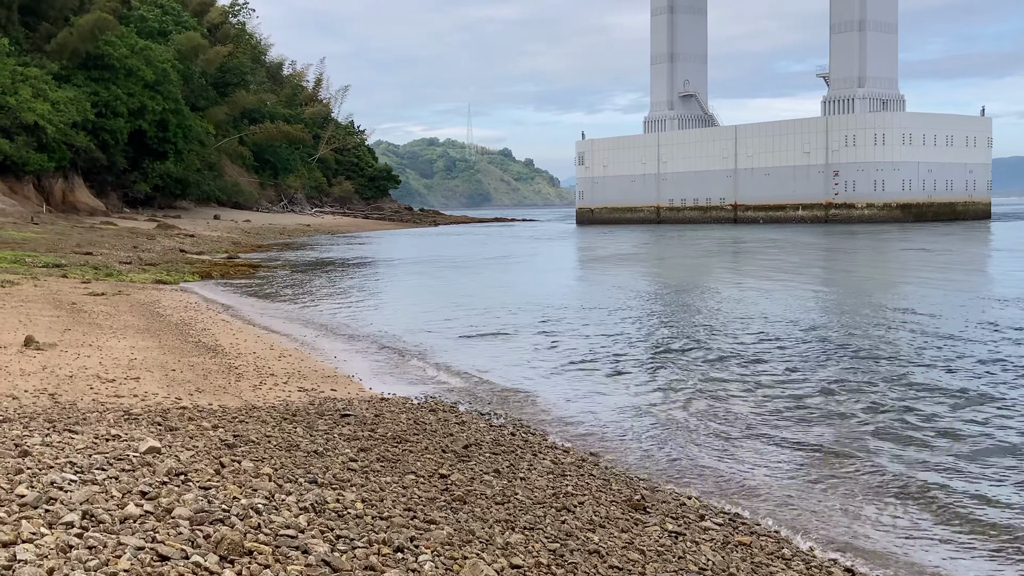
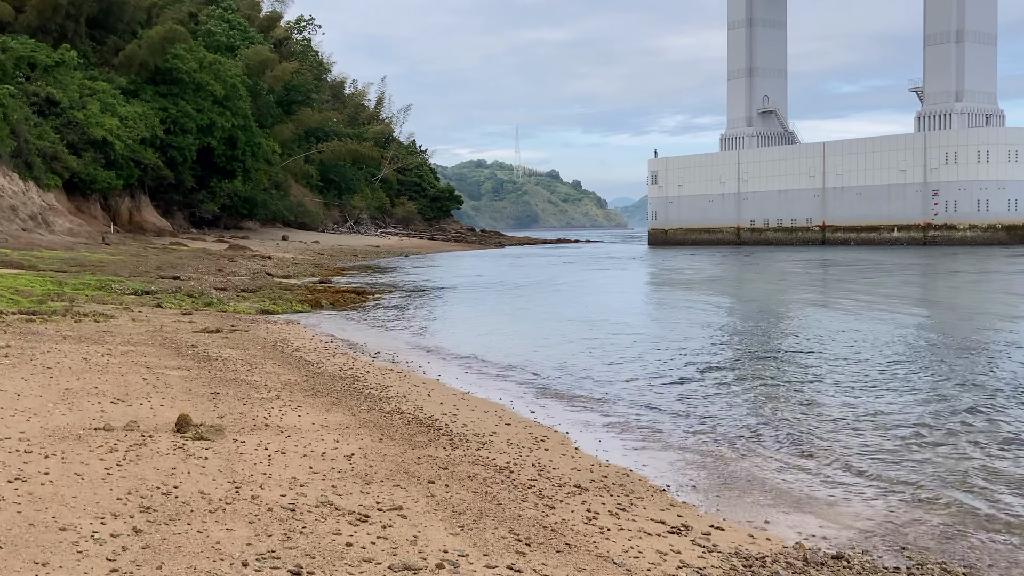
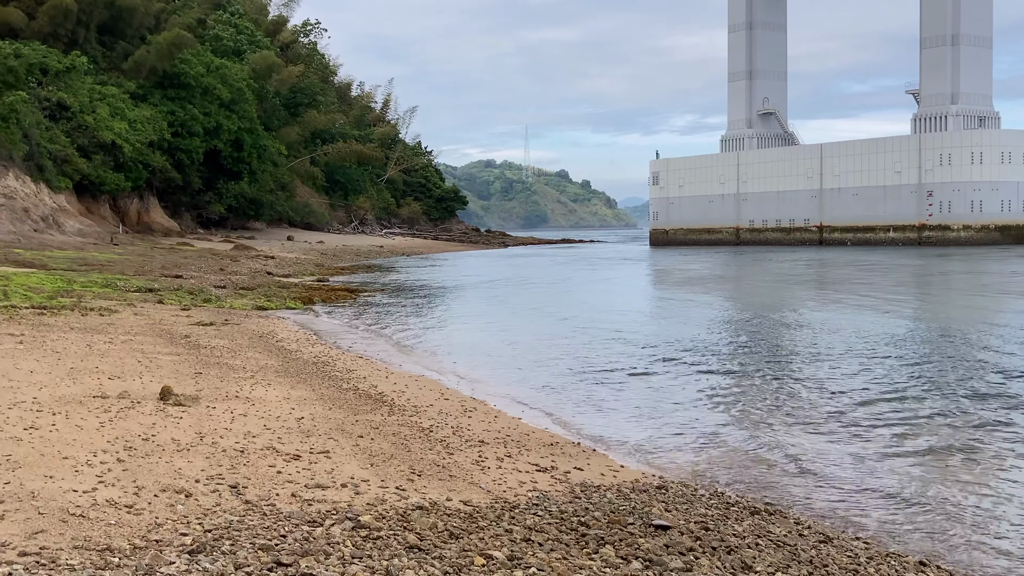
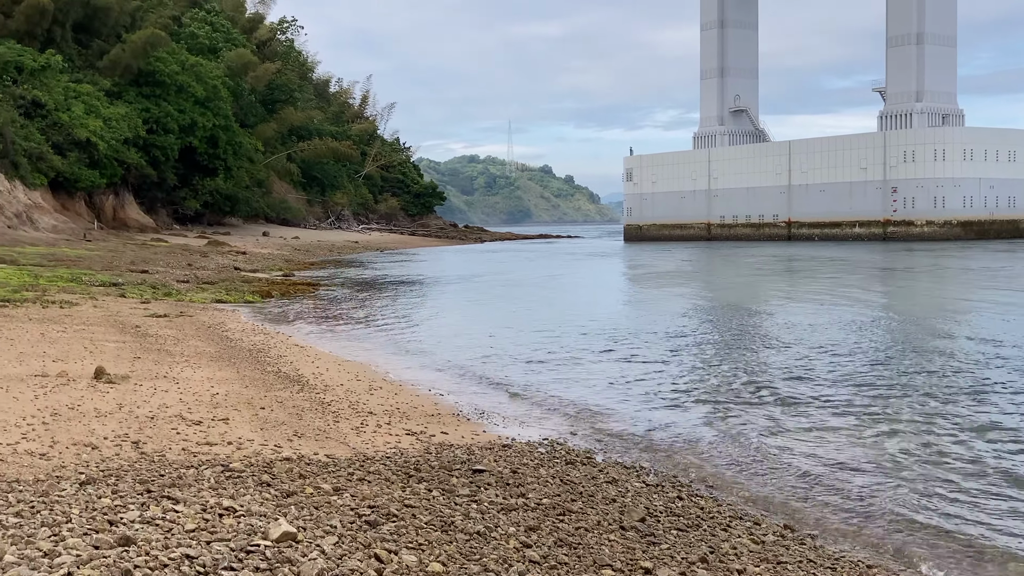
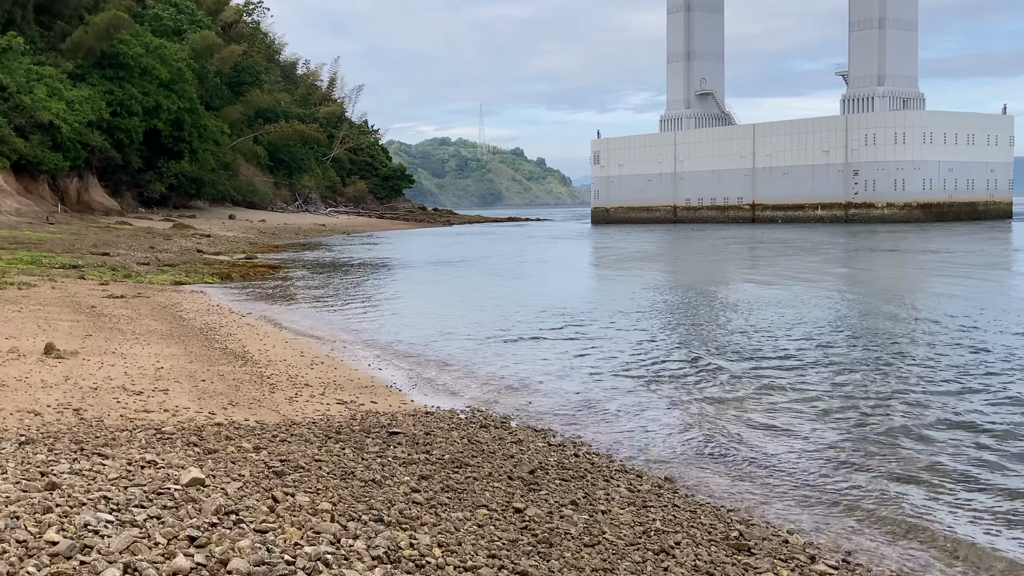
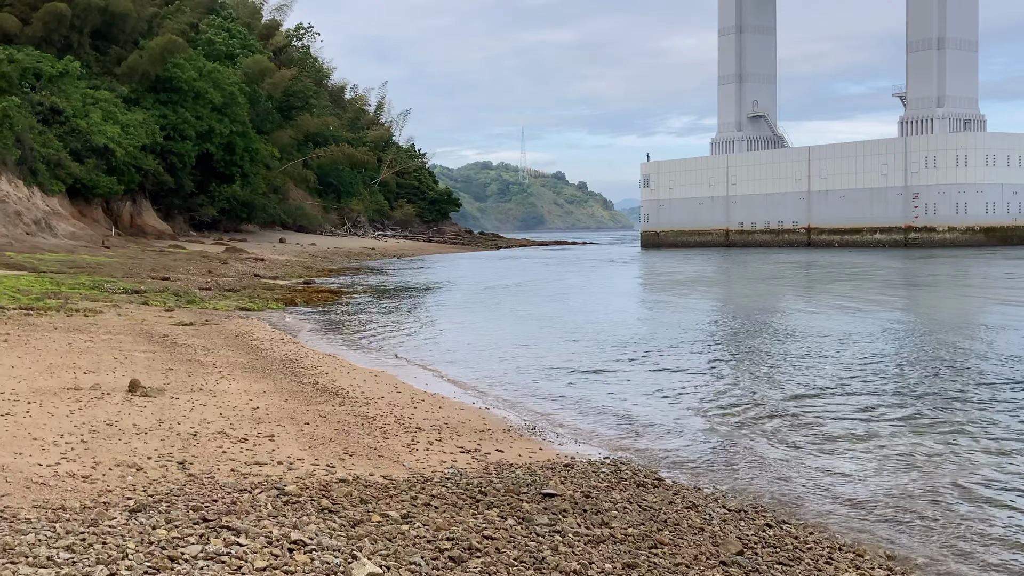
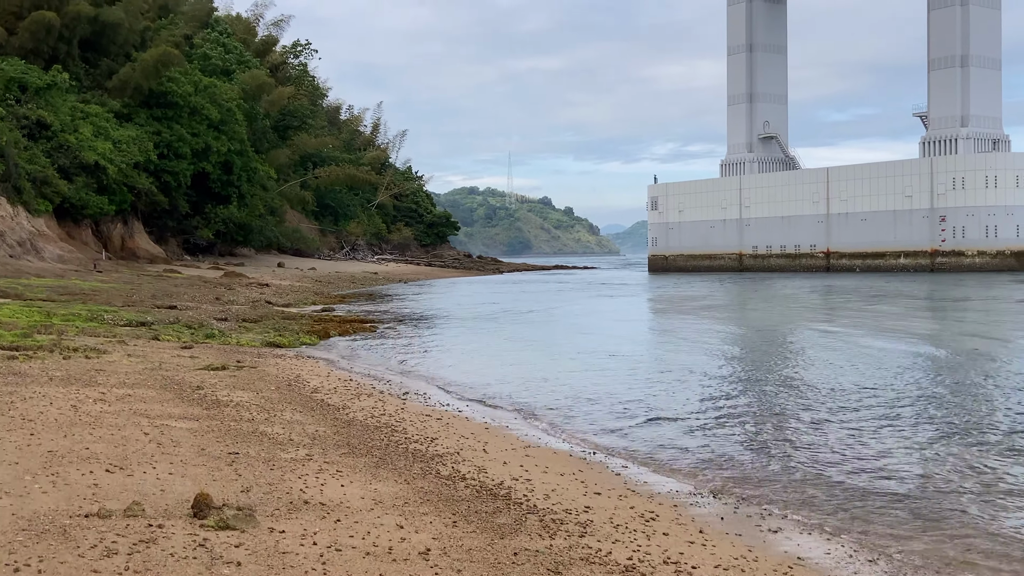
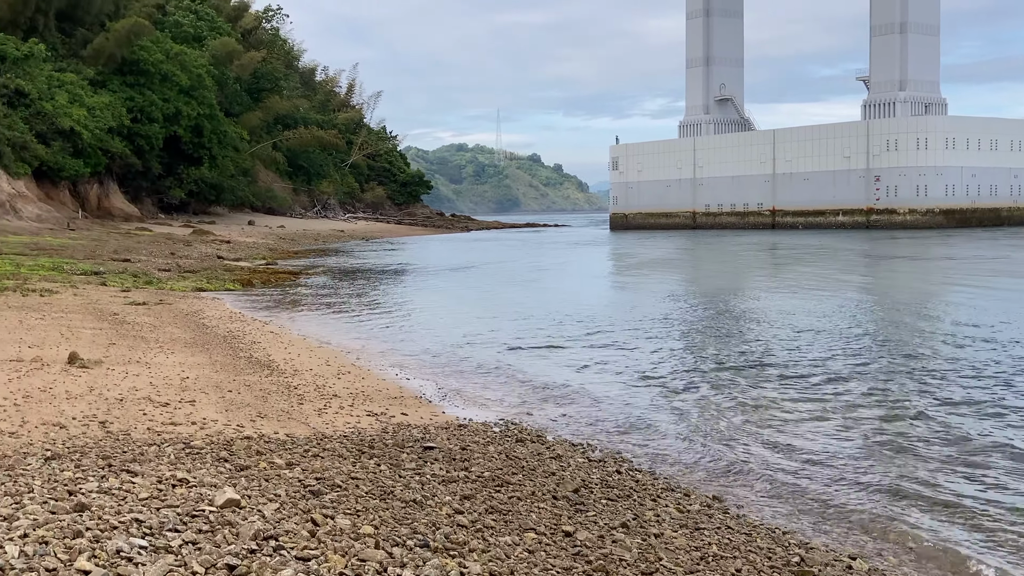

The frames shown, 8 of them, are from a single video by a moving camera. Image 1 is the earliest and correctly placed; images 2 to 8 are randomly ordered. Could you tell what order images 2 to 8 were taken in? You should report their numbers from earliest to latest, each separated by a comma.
5, 8, 4, 6, 3, 2, 7
